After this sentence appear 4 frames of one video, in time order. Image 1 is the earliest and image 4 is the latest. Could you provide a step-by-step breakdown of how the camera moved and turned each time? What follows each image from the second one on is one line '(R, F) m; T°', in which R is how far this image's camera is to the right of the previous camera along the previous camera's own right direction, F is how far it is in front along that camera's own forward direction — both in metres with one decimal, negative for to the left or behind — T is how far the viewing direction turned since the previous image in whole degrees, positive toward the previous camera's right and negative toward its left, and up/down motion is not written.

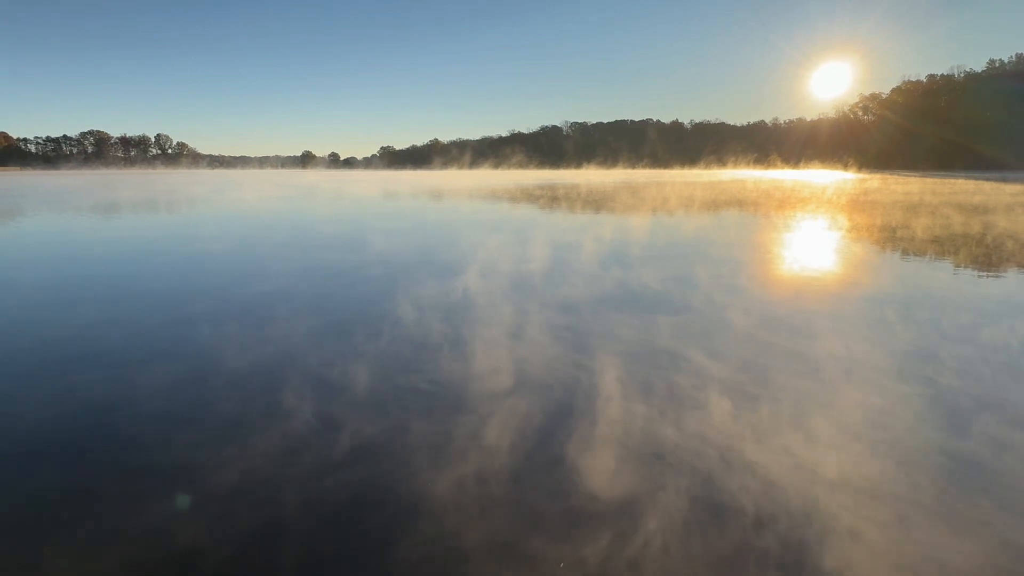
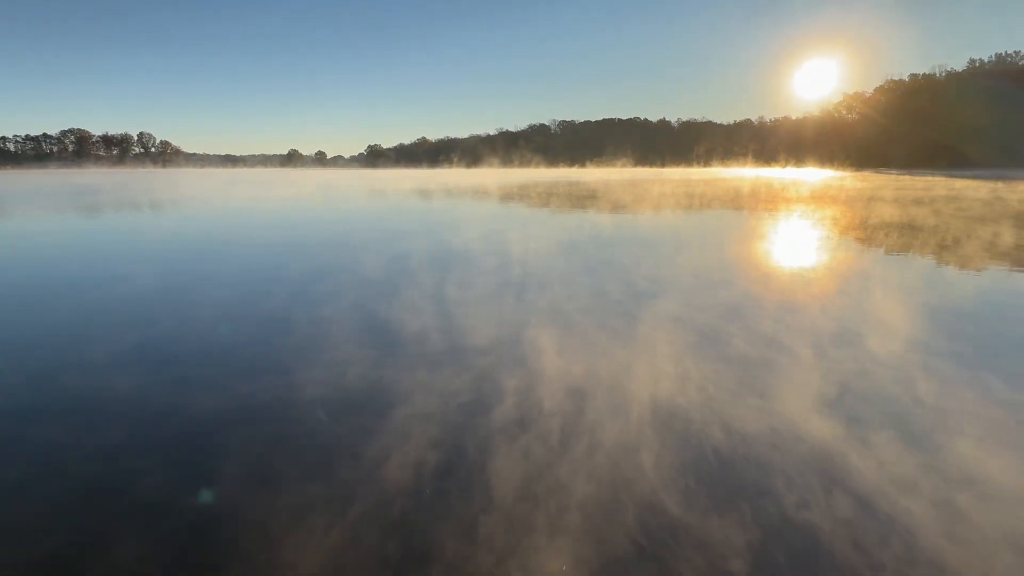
(+0.3, -2.1) m; +1°
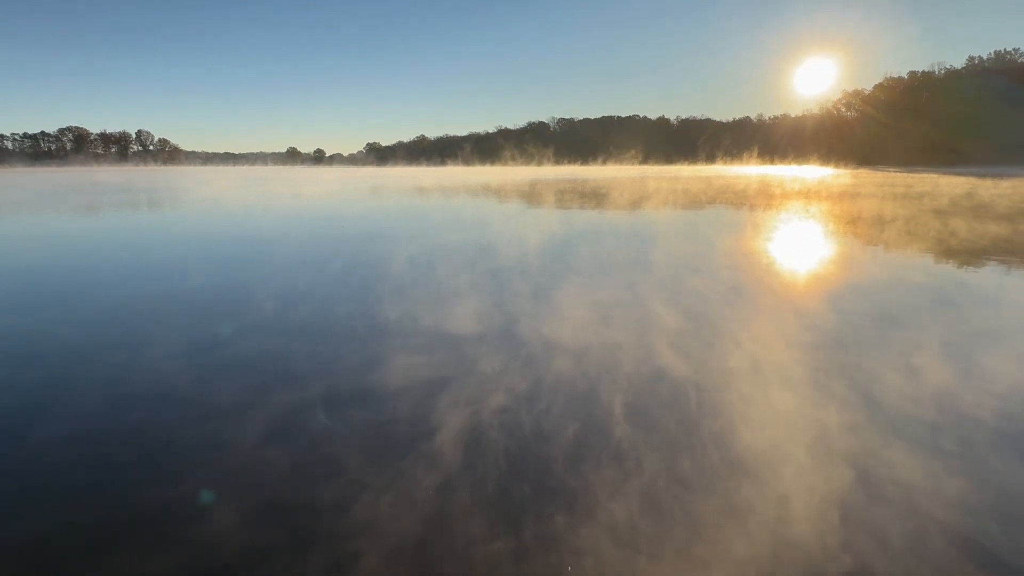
(-1.3, +1.0) m; 0°
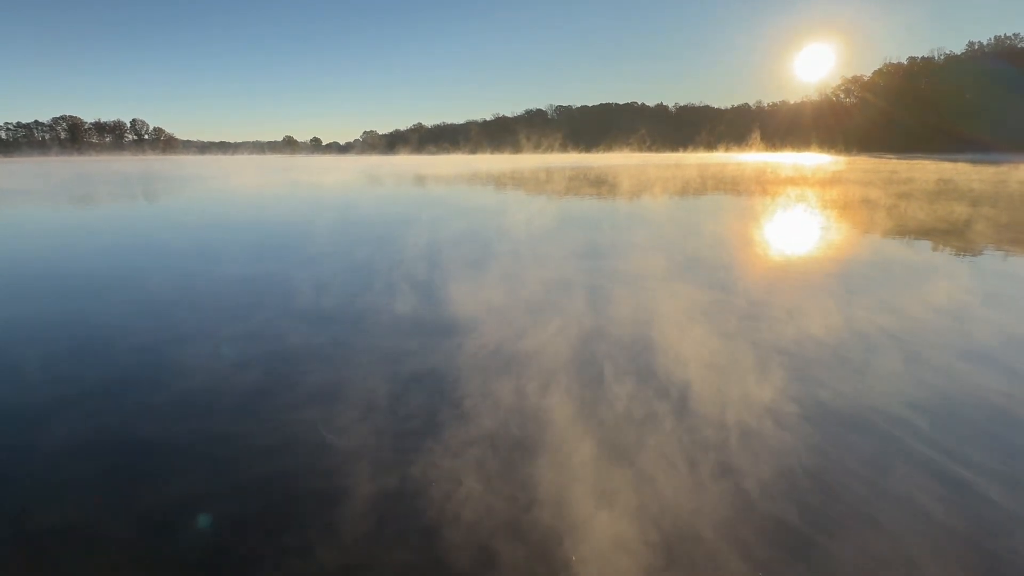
(+0.3, -1.3) m; 0°
